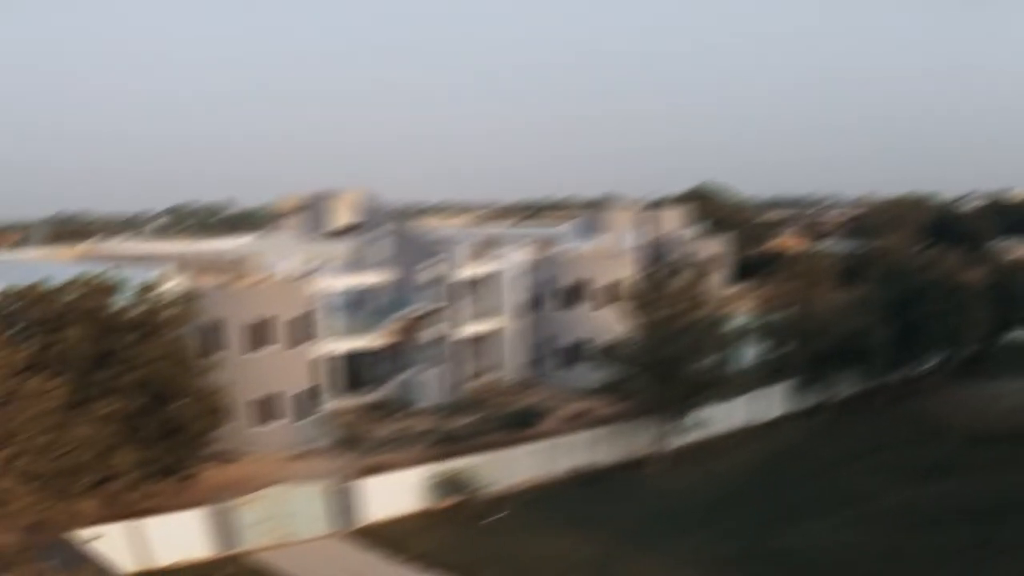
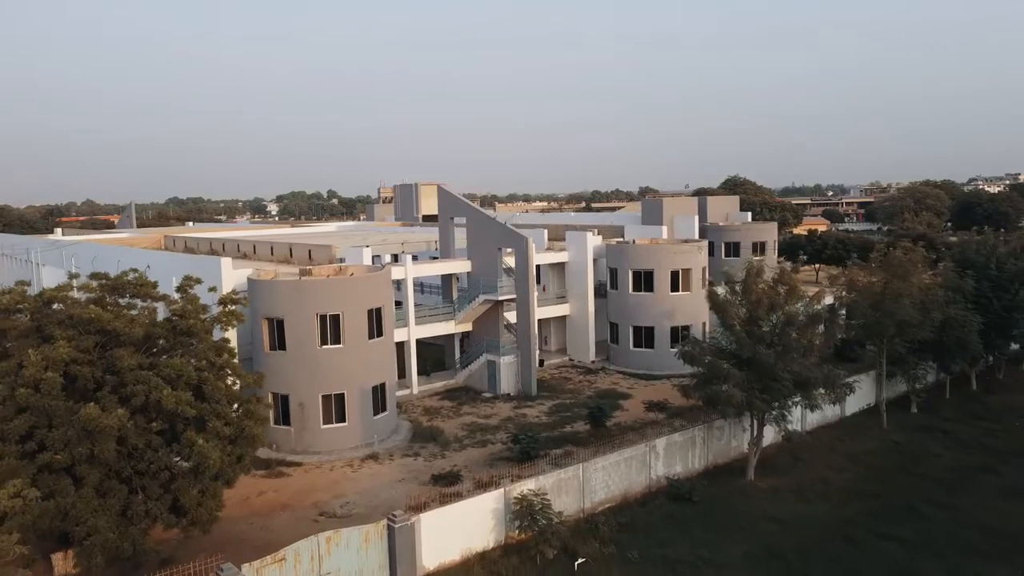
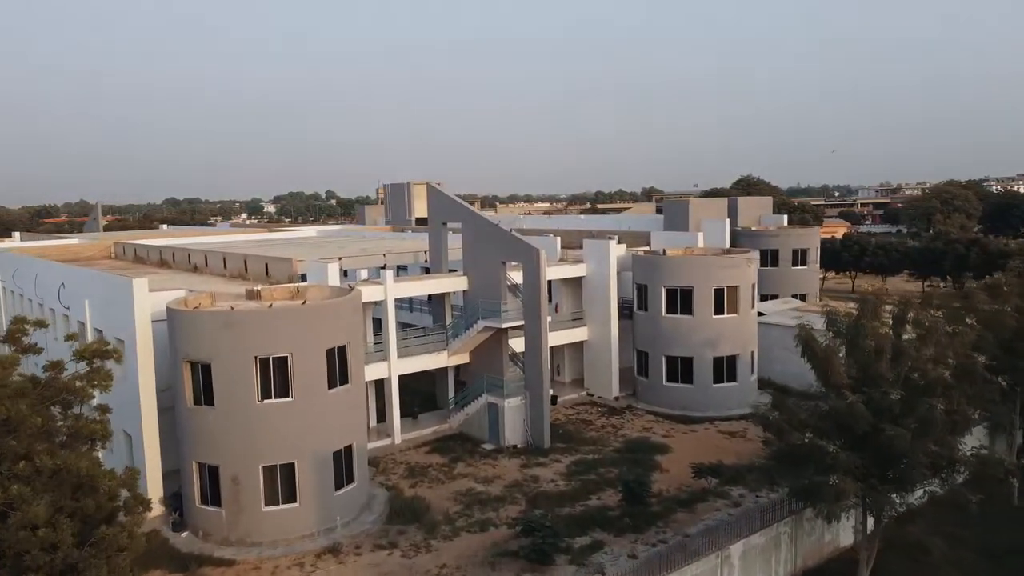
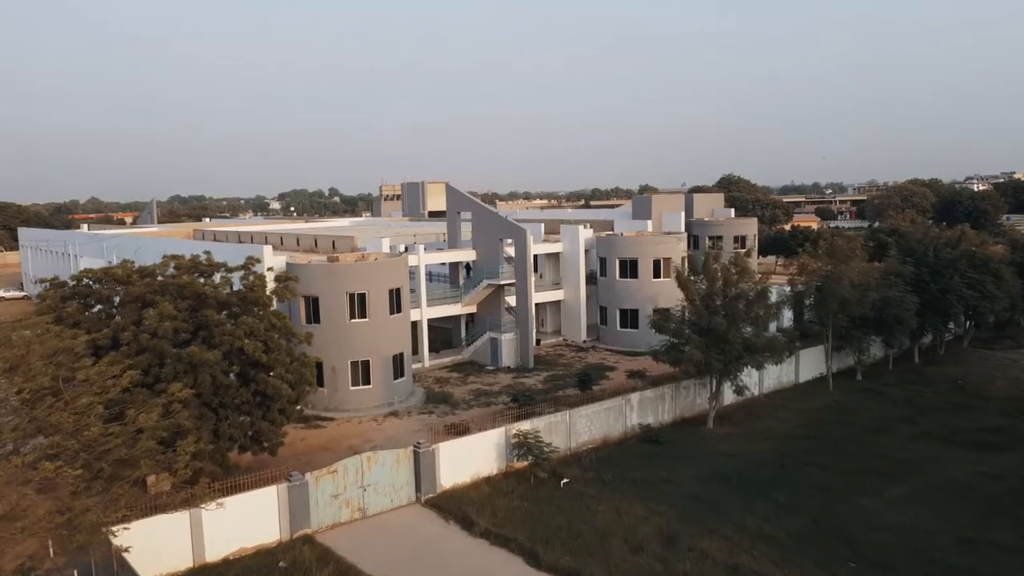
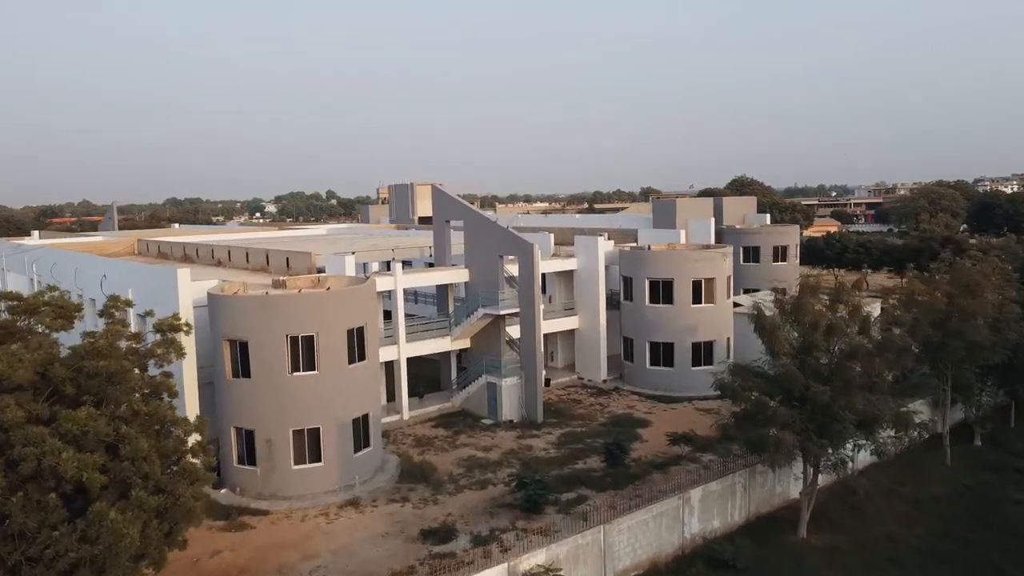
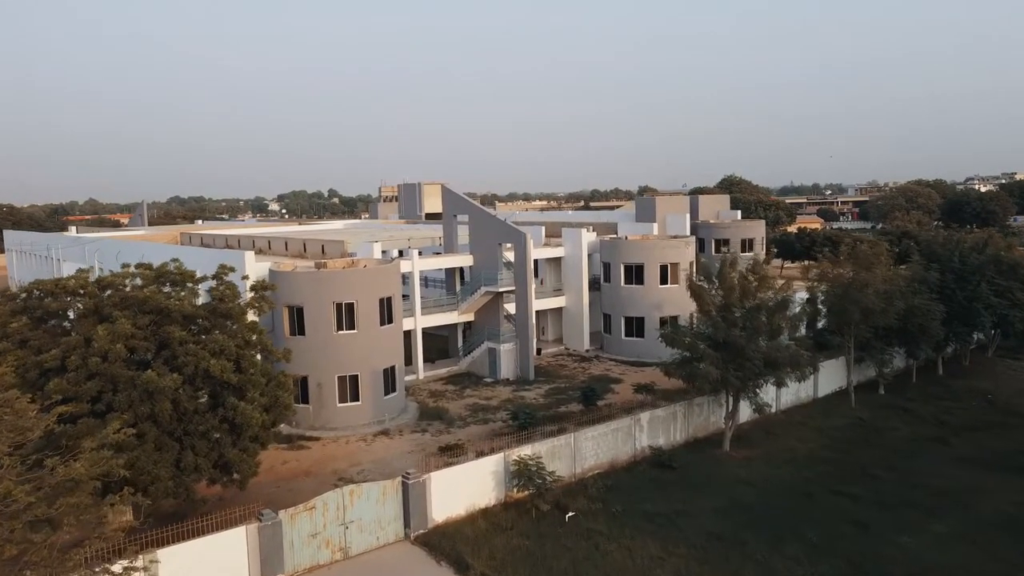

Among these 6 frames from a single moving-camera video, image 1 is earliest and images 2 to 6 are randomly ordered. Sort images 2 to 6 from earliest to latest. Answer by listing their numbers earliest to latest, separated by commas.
4, 6, 2, 5, 3
